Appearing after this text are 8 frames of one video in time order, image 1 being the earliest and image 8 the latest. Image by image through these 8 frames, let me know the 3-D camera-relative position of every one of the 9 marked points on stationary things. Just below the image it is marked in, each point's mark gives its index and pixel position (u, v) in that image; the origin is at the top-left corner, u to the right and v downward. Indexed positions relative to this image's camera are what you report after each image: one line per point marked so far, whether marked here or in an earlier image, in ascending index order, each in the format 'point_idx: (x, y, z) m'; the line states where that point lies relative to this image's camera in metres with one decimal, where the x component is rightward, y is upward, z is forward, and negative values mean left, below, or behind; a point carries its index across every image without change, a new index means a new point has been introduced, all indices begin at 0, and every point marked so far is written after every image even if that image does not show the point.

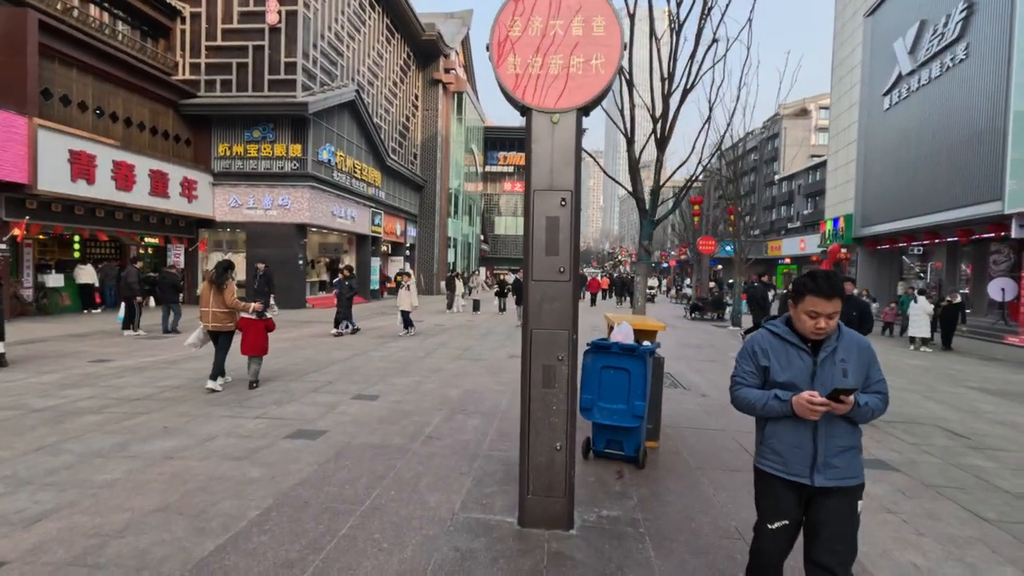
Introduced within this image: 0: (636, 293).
0: (+2.0, -0.1, +8.7) m
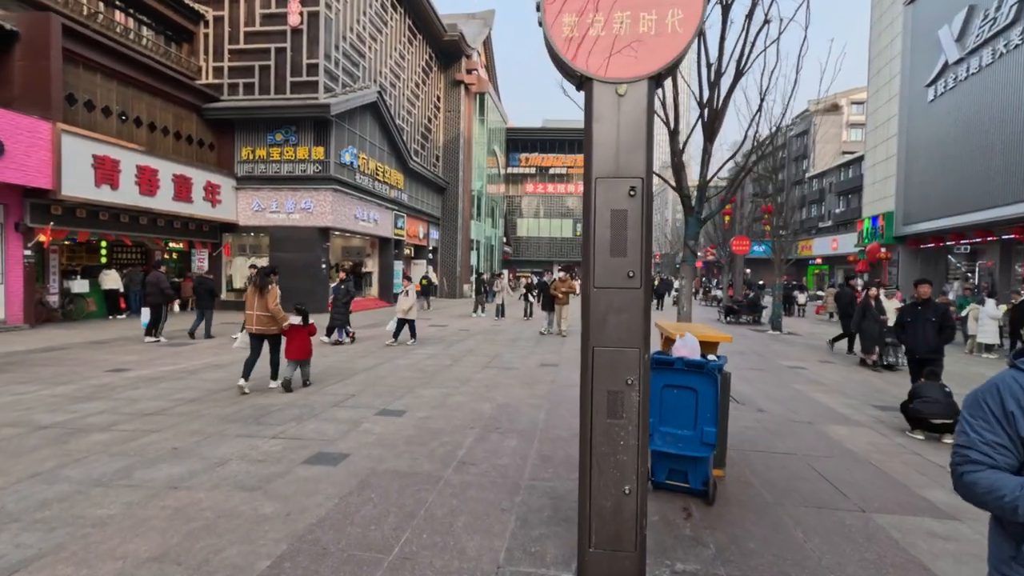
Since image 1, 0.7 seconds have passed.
0: (+2.5, -0.2, +8.0) m
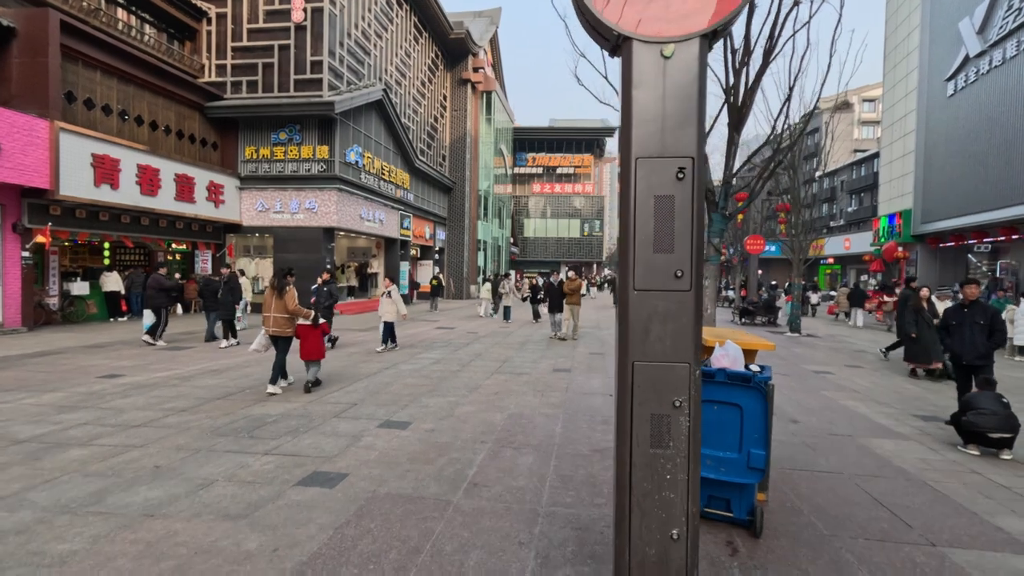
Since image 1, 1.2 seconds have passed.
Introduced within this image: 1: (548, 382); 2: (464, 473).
0: (+2.7, -0.2, +7.4) m
1: (+0.6, -1.5, +8.5) m
2: (-0.4, -1.6, +4.5) m
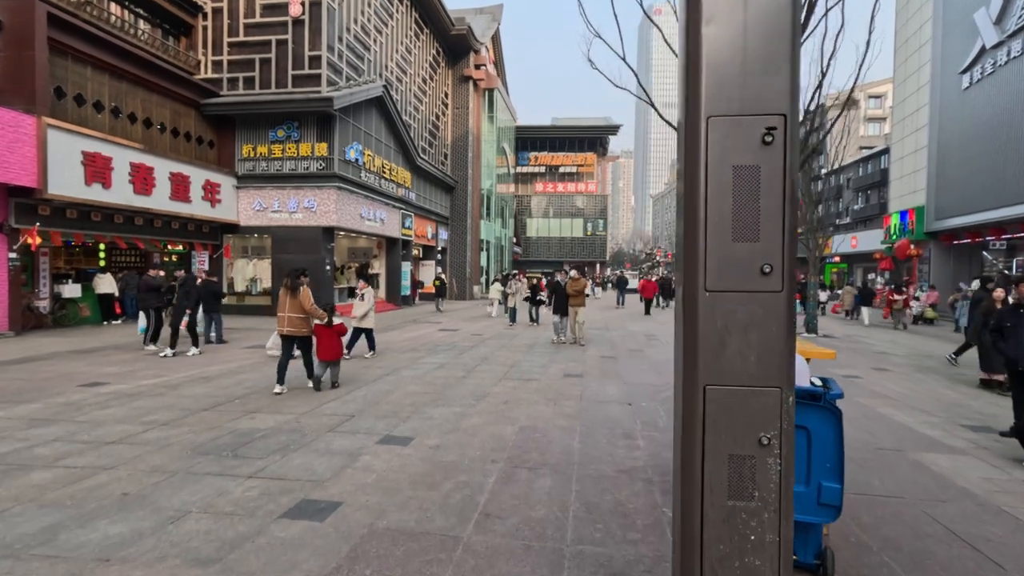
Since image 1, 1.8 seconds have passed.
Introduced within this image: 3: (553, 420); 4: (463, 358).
0: (+2.8, -0.2, +6.9) m
1: (+0.7, -1.5, +7.9) m
2: (-0.3, -1.6, +4.0) m
3: (+0.5, -1.6, +6.3) m
4: (-1.0, -1.4, +10.9) m
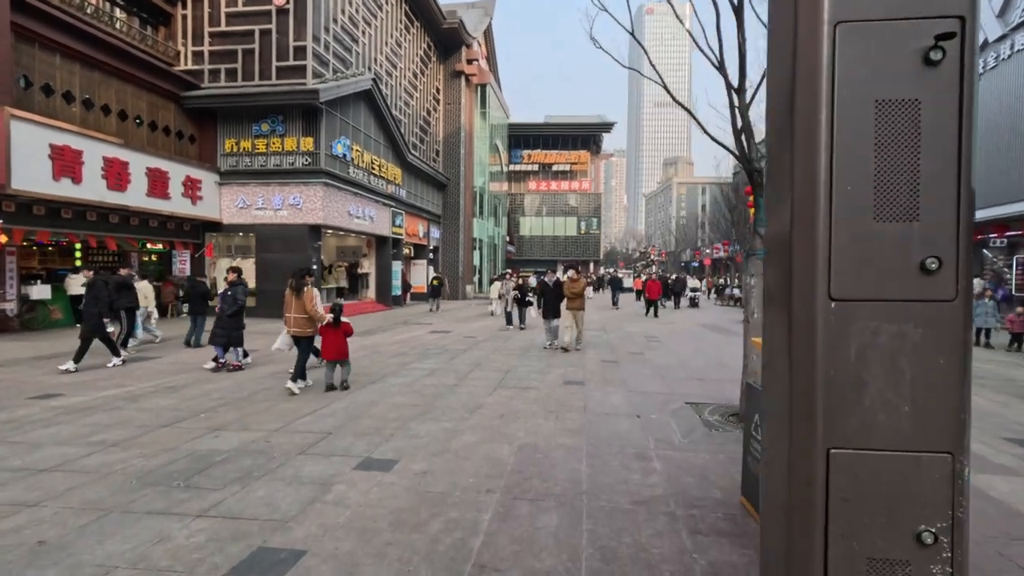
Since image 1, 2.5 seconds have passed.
0: (+2.8, -0.2, +6.2) m
1: (+0.7, -1.5, +7.2) m
2: (-0.3, -1.6, +3.3) m
3: (+0.5, -1.6, +5.6) m
4: (-1.1, -1.4, +10.2) m
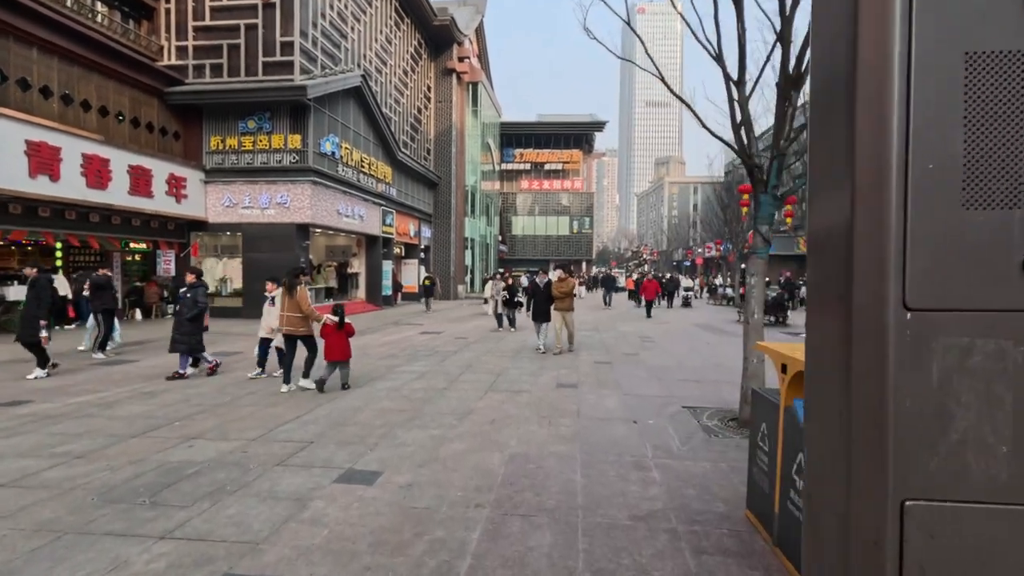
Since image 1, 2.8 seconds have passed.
0: (+2.7, -0.2, +6.0) m
1: (+0.5, -1.5, +7.0) m
2: (-0.3, -1.6, +3.0) m
3: (+0.4, -1.6, +5.4) m
4: (-1.3, -1.4, +9.9) m
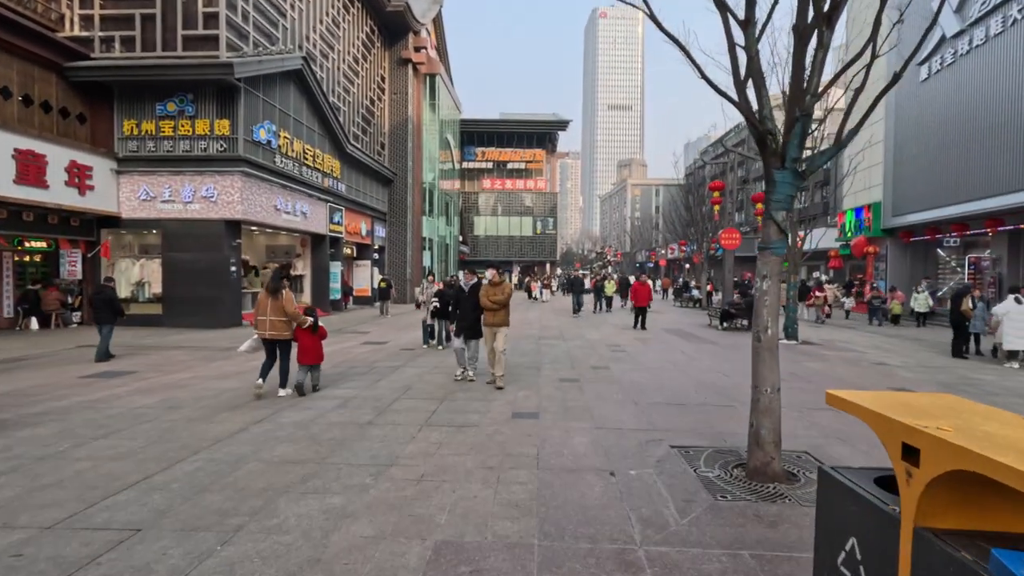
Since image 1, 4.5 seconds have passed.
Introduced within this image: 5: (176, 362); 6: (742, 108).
0: (+2.1, -0.2, +4.5) m
1: (-0.1, -1.6, +5.4) m
2: (-0.7, -1.7, +1.4) m
3: (-0.1, -1.6, +3.7) m
4: (-2.0, -1.5, +8.2) m
5: (-6.9, -1.5, +10.9) m
6: (+2.0, +1.5, +4.6) m
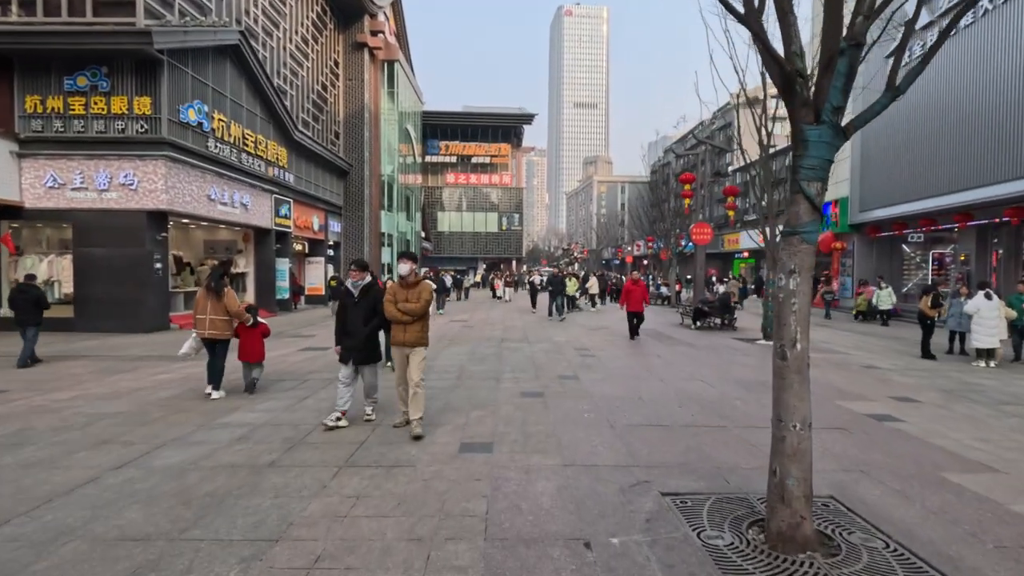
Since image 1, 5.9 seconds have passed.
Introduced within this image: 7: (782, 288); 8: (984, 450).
0: (+1.7, -0.2, +3.3) m
1: (-0.5, -1.6, +4.0) m
2: (-0.9, -1.7, 0.0) m
3: (-0.5, -1.6, +2.4) m
4: (-2.7, -1.5, +6.7) m
5: (-7.7, -1.5, +9.1) m
6: (+1.6, +1.6, +3.4) m
7: (+1.7, 0.0, +3.4) m
8: (+4.8, -1.6, +5.4) m
